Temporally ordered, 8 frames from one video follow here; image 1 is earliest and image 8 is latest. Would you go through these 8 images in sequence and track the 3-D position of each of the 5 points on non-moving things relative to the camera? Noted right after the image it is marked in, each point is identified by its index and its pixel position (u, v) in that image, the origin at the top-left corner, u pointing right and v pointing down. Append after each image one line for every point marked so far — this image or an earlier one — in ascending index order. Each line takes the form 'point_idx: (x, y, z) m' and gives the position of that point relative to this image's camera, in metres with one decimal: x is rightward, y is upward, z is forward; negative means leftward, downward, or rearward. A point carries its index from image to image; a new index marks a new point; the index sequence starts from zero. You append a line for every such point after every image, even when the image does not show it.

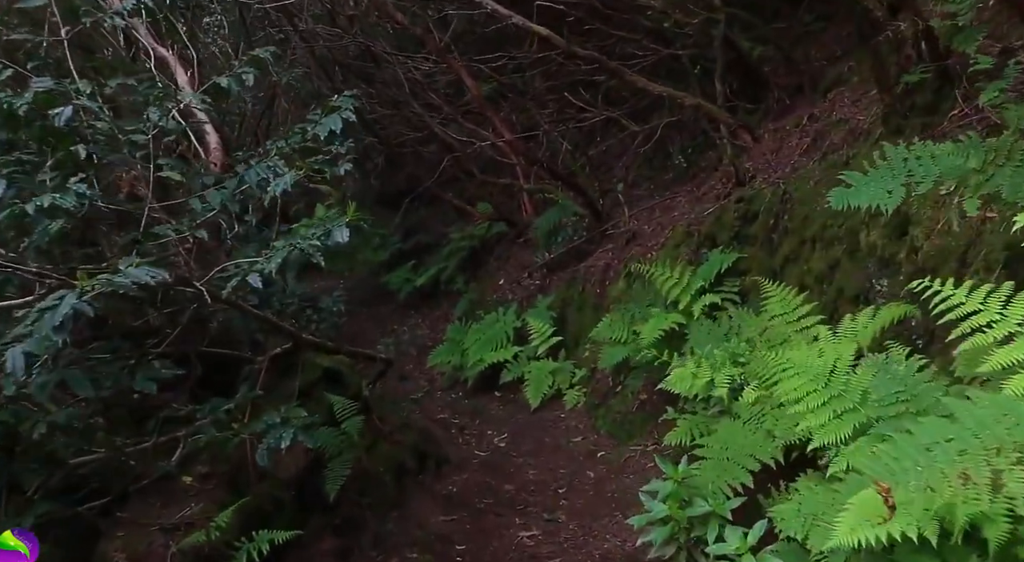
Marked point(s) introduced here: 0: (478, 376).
0: (-0.4, -1.1, +10.5) m
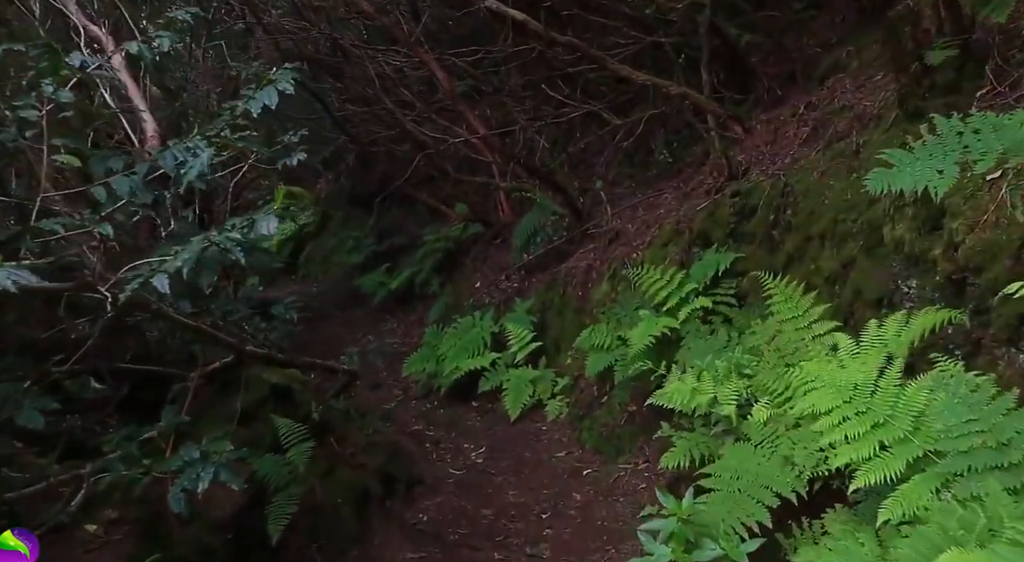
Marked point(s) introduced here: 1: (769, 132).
0: (-0.6, -1.1, +9.9) m
1: (+2.1, +1.2, +7.3) m
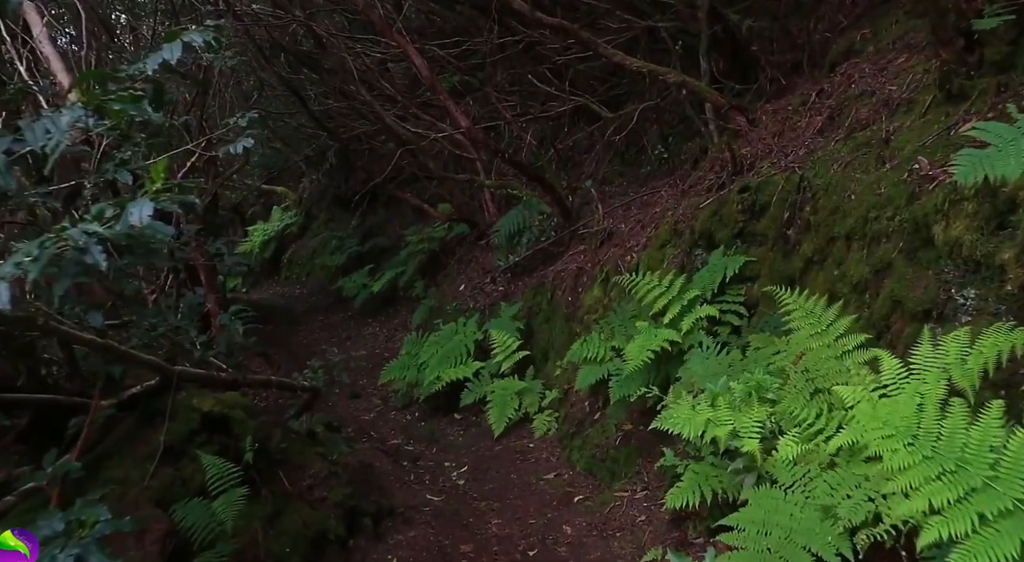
0: (-0.8, -1.2, +9.3) m
1: (+2.0, +1.2, +6.6) m
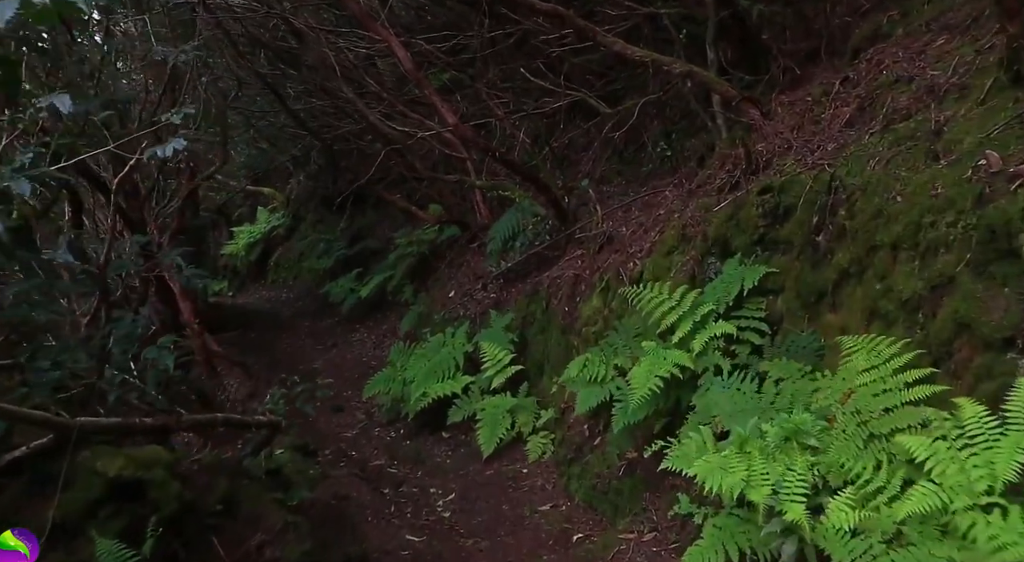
0: (-0.9, -1.3, +8.6) m
1: (+1.9, +1.1, +6.0) m
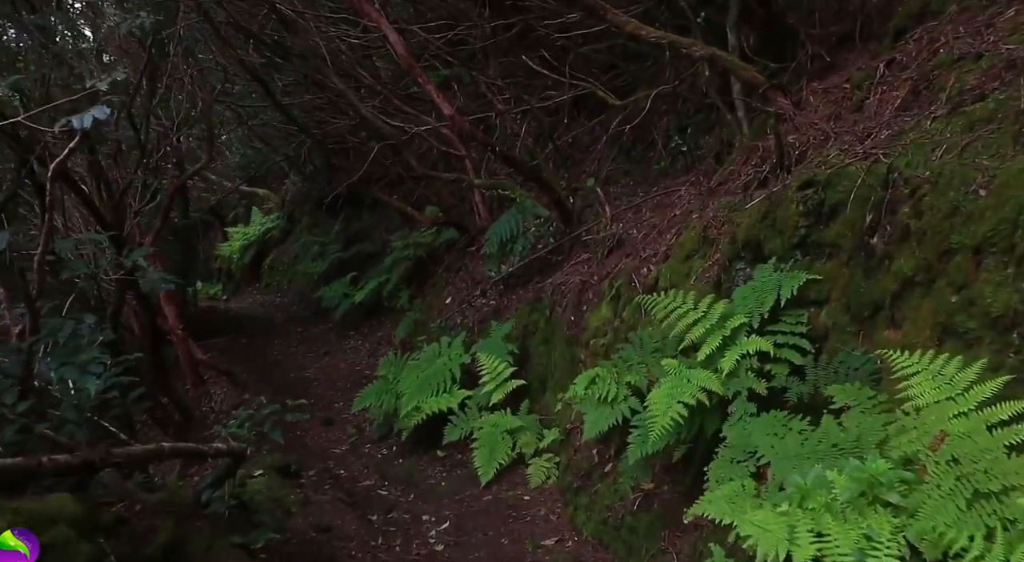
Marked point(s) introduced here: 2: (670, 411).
0: (-0.9, -1.3, +8.0) m
1: (+1.9, +1.0, +5.3) m
2: (+0.7, -0.6, +4.0) m
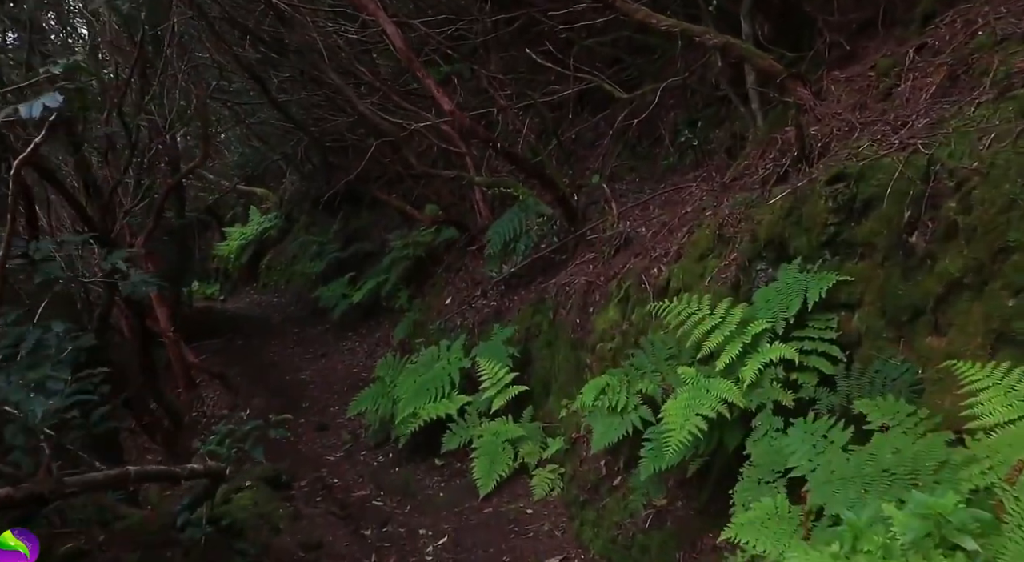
0: (-0.8, -1.3, +7.6) m
1: (+1.9, +1.0, +5.0) m
2: (+0.7, -0.6, +3.7) m
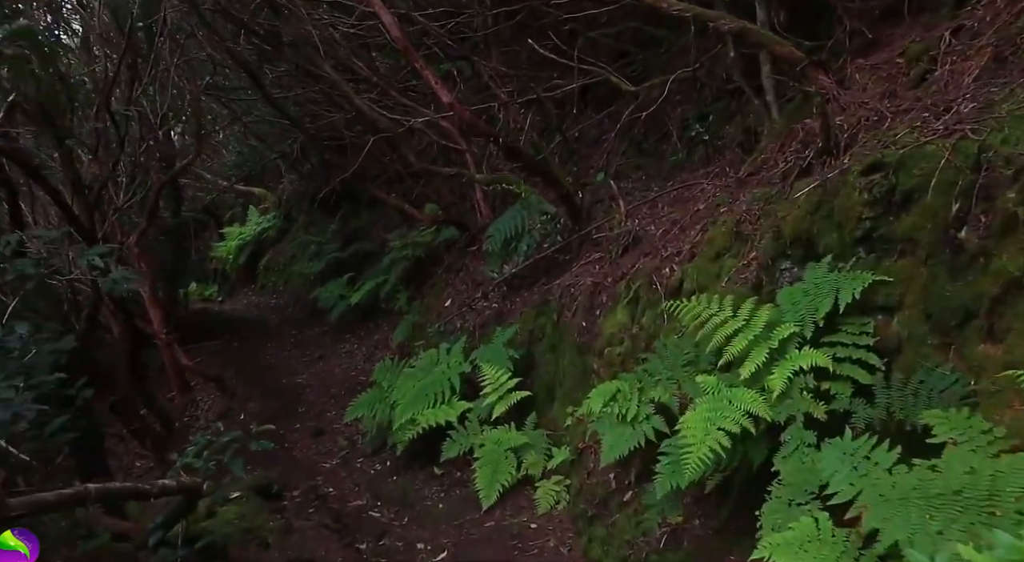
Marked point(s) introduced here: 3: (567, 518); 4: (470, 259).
0: (-0.8, -1.3, +7.3) m
1: (+1.9, +1.0, +4.7) m
2: (+0.8, -0.6, +3.4) m
3: (+0.3, -1.4, +5.4) m
4: (-0.5, +0.2, +10.3) m
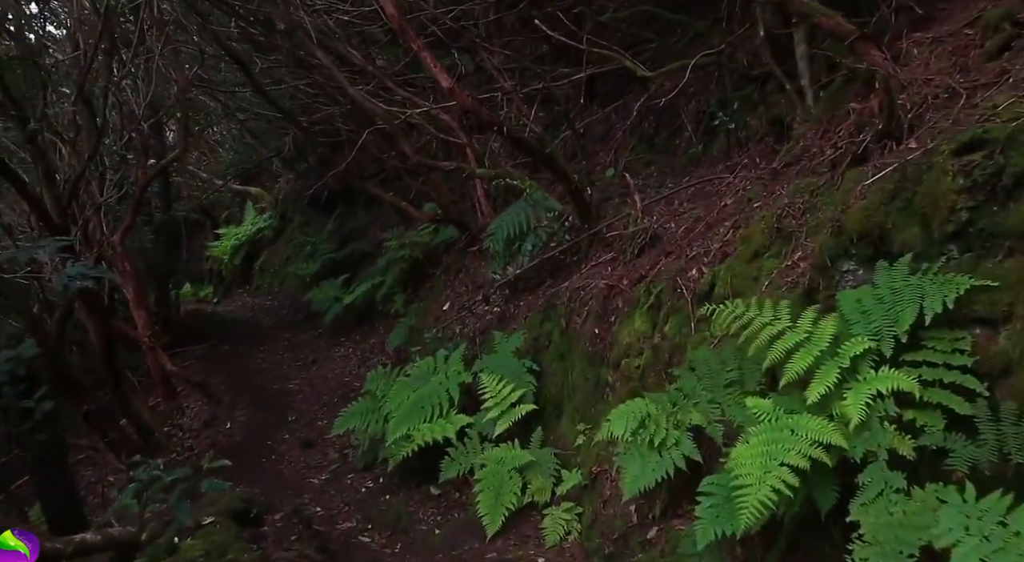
0: (-0.8, -1.3, +6.7) m
1: (+2.0, +1.0, +4.0) m
2: (+0.8, -0.6, +2.7) m
3: (+0.3, -1.5, +4.8) m
4: (-0.5, +0.2, +9.7) m
